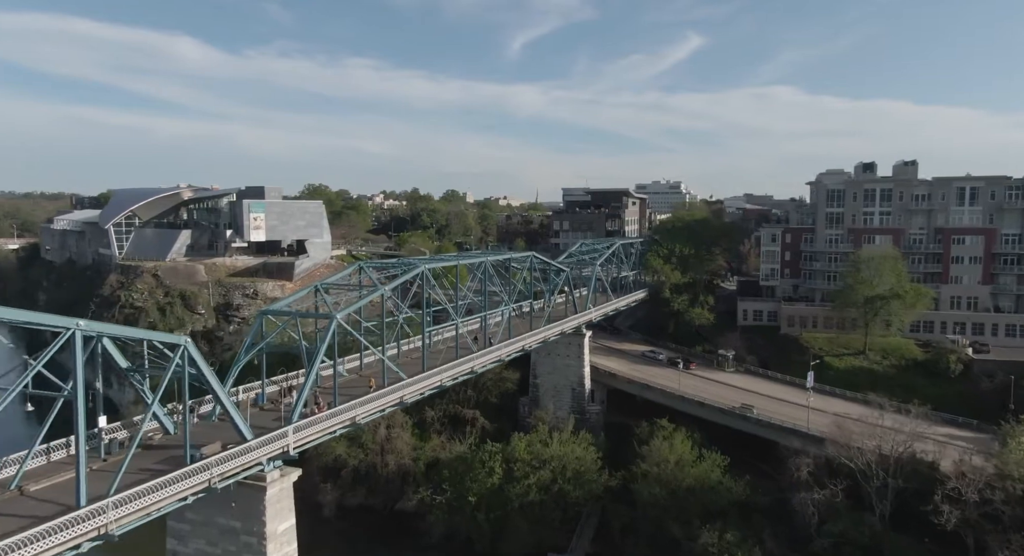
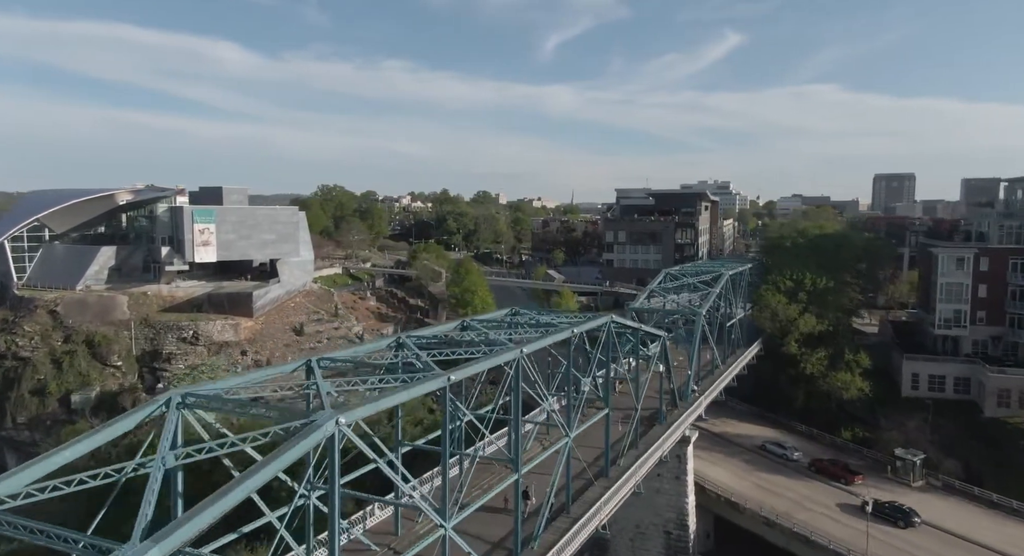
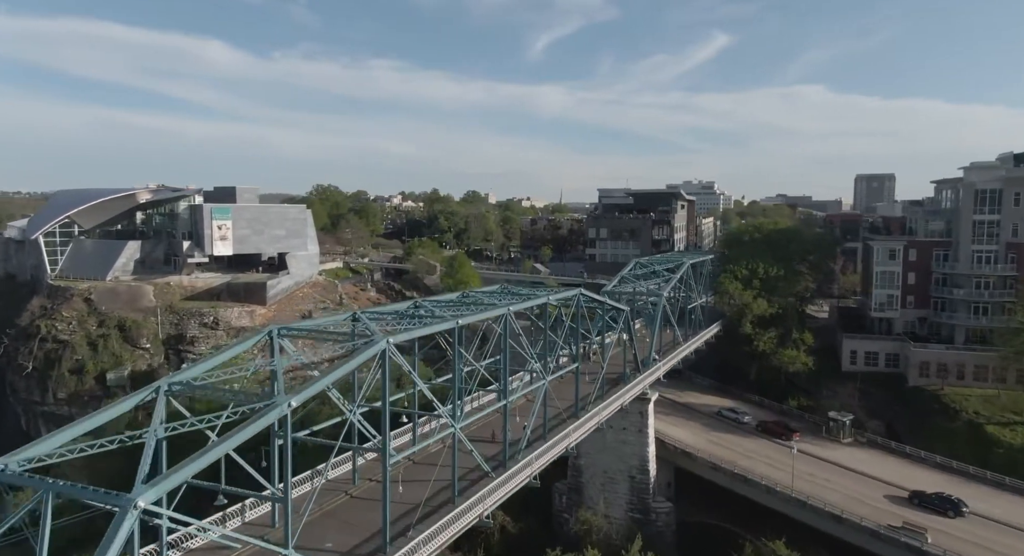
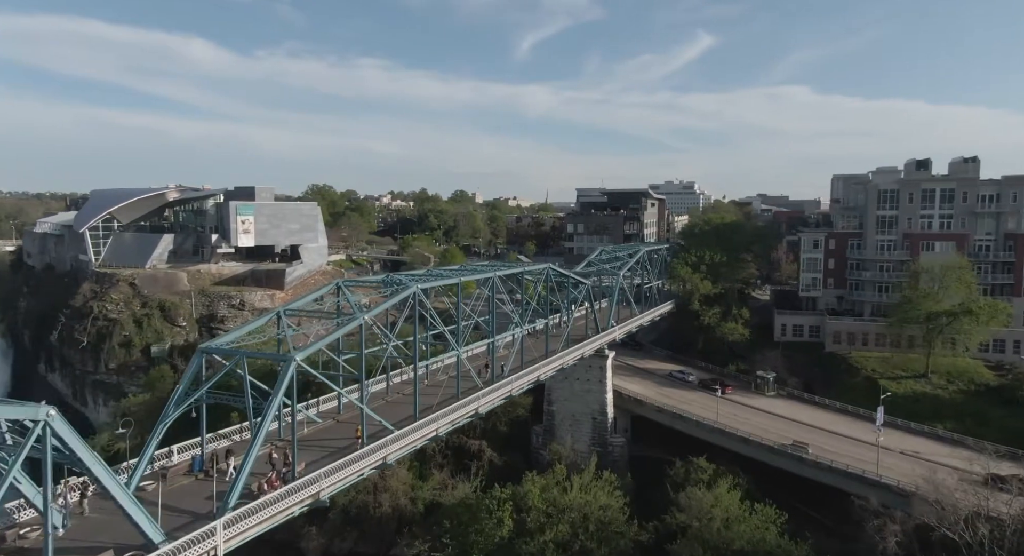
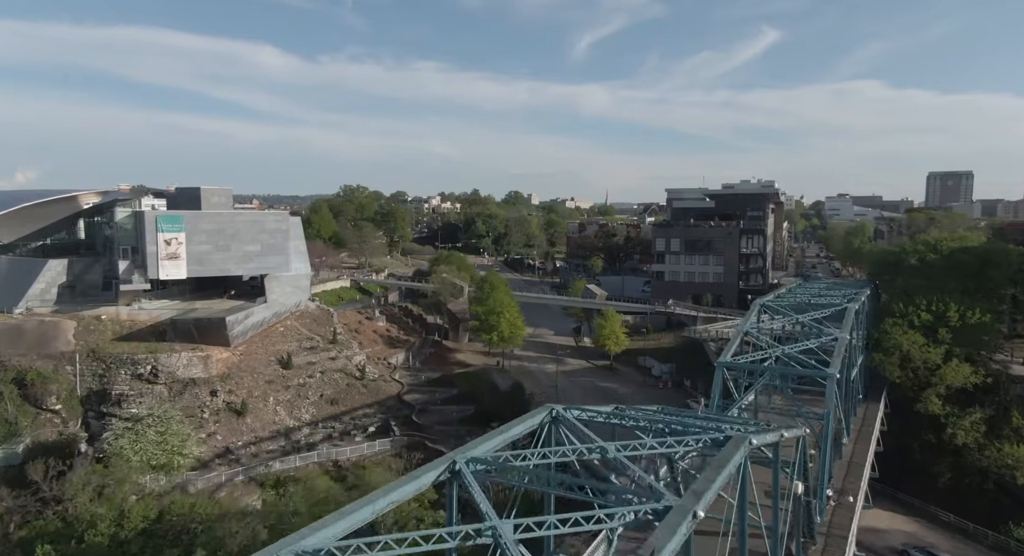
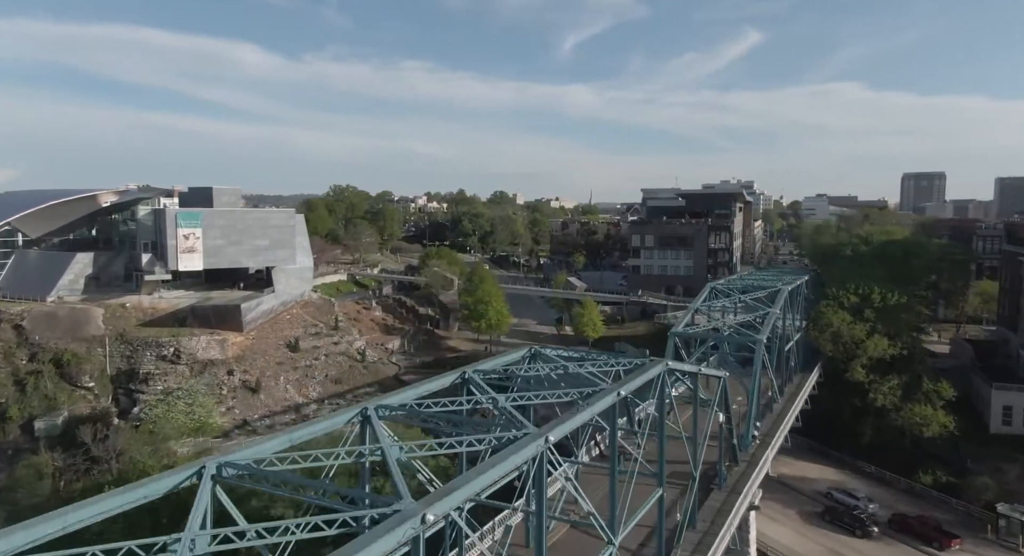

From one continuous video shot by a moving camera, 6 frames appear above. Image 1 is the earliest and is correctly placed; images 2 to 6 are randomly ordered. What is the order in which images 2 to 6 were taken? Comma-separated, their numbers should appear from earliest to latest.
4, 3, 2, 6, 5
